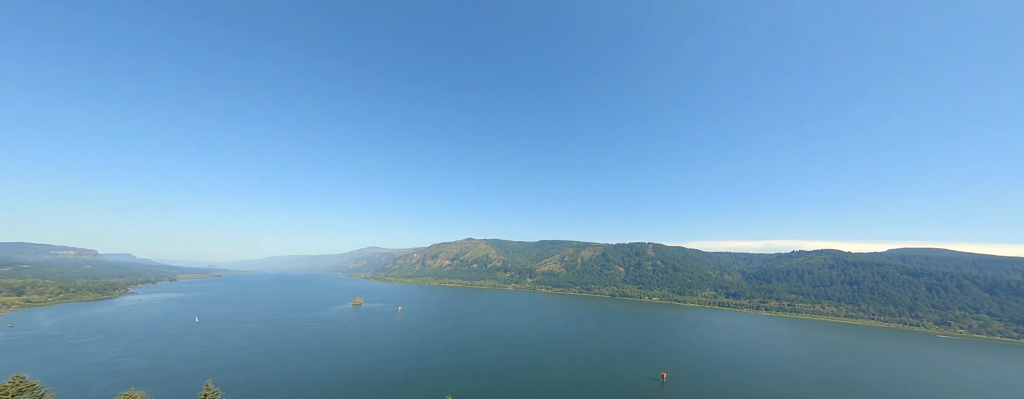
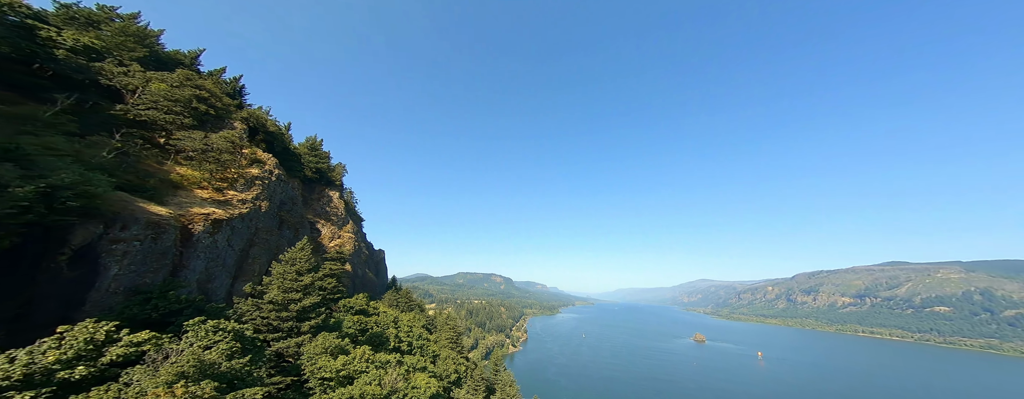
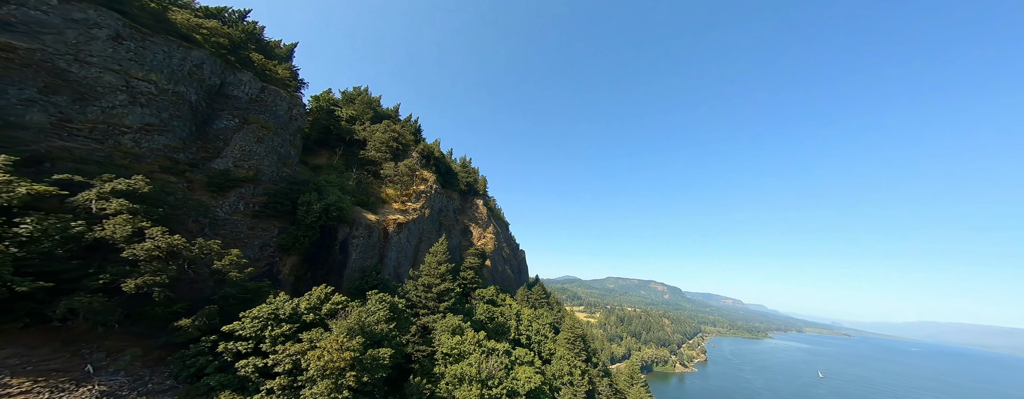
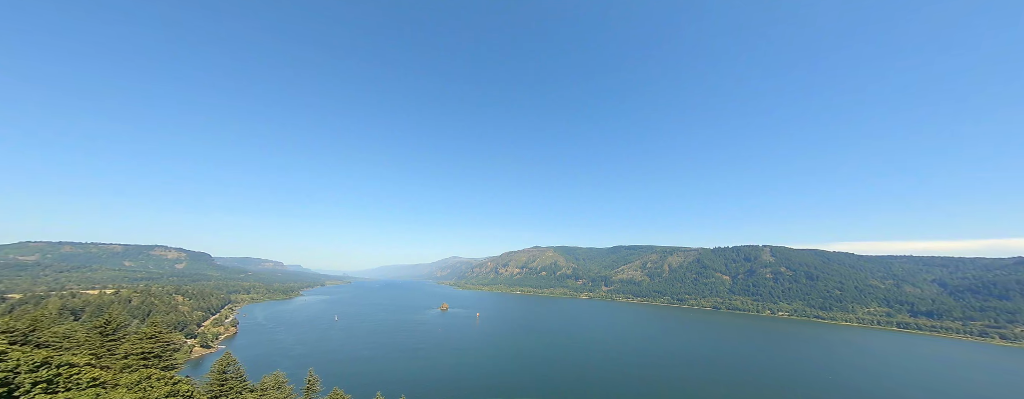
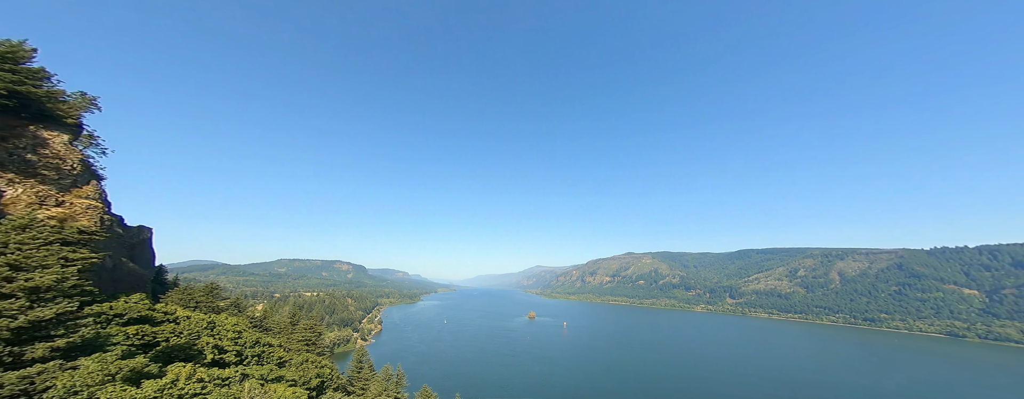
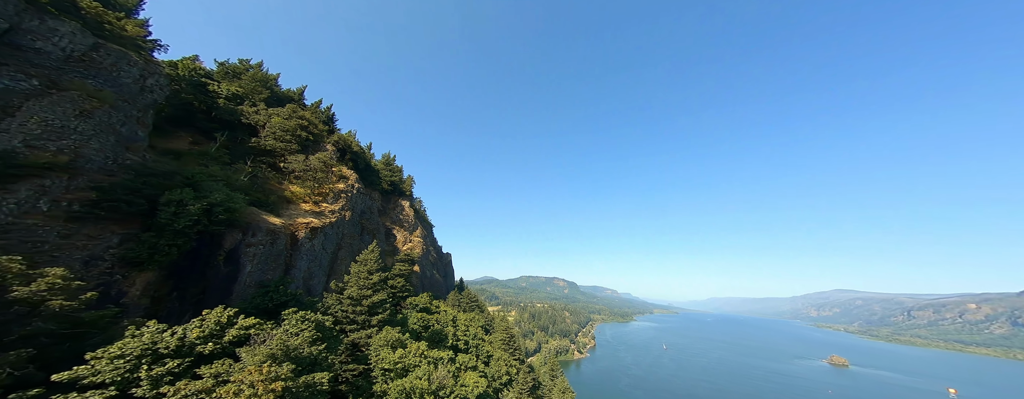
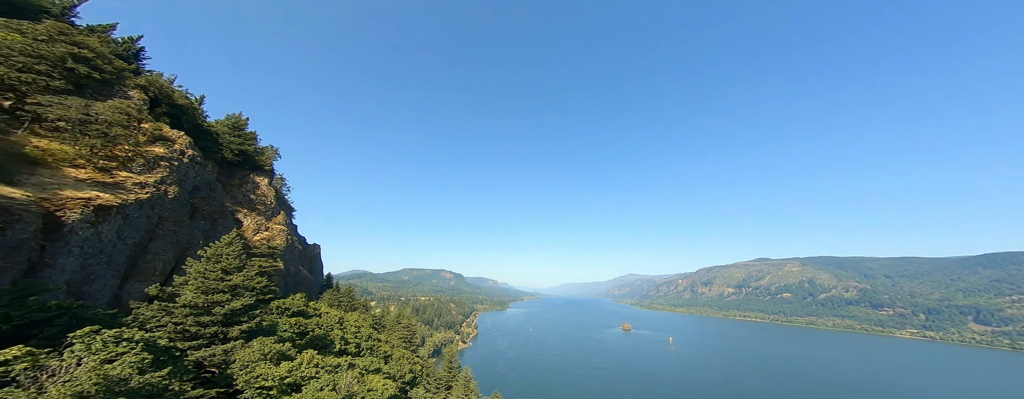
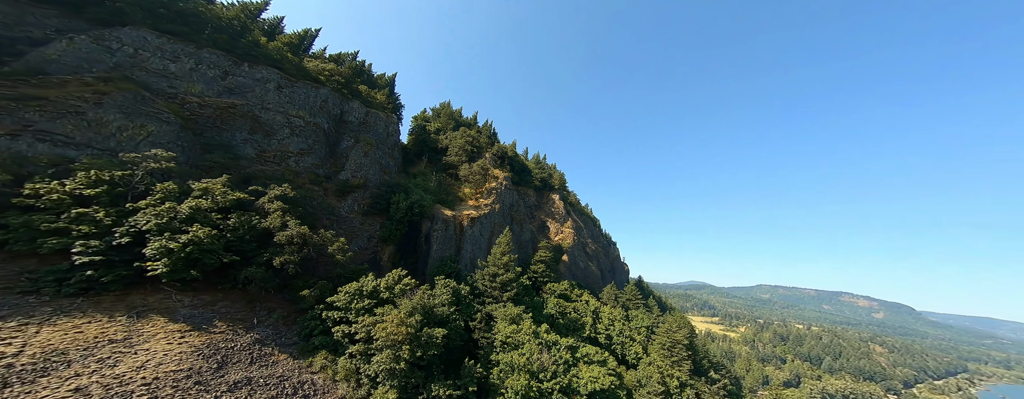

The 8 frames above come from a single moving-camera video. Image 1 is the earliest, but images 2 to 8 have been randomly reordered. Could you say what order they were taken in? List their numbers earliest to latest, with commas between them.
4, 5, 7, 2, 6, 3, 8
